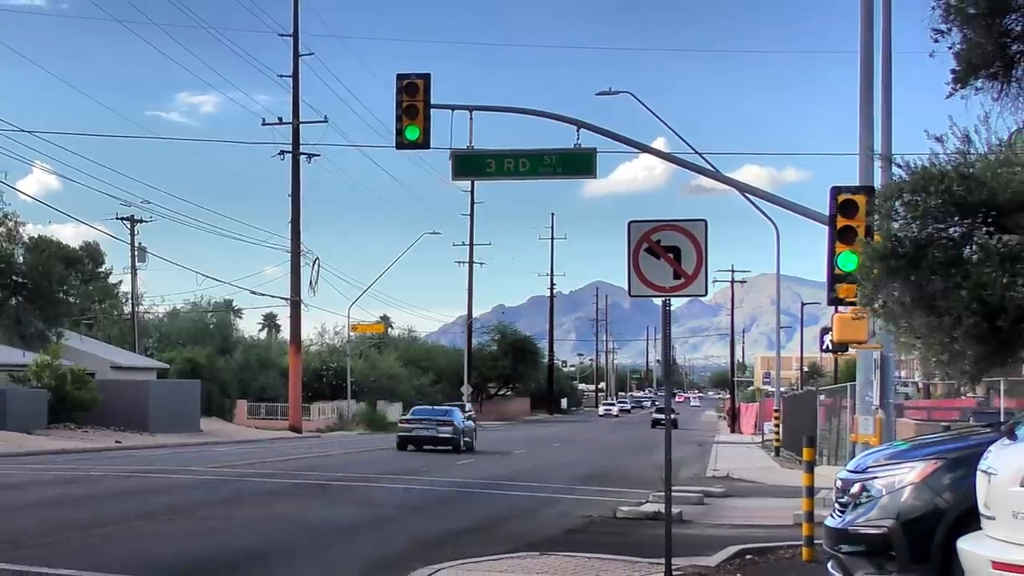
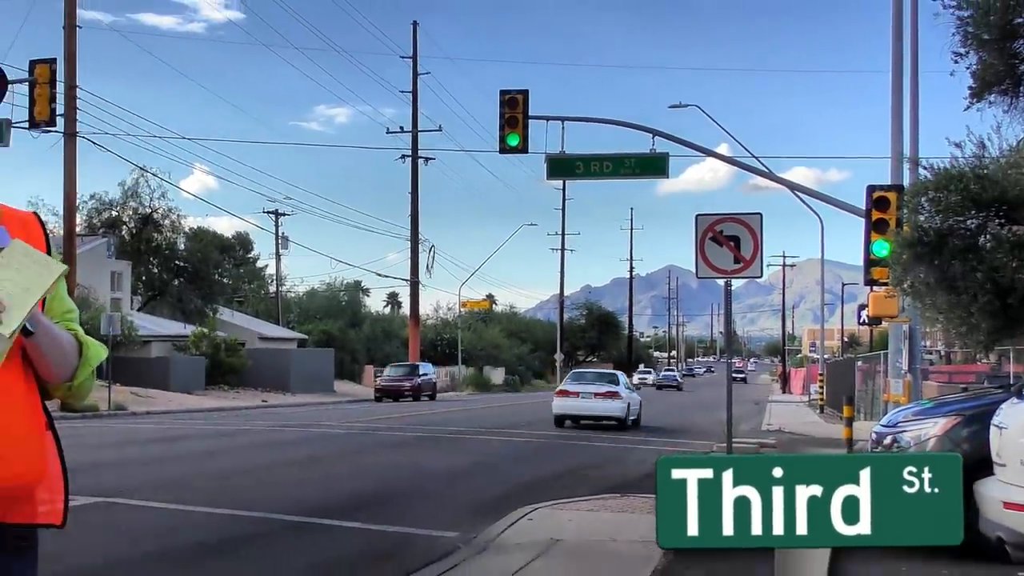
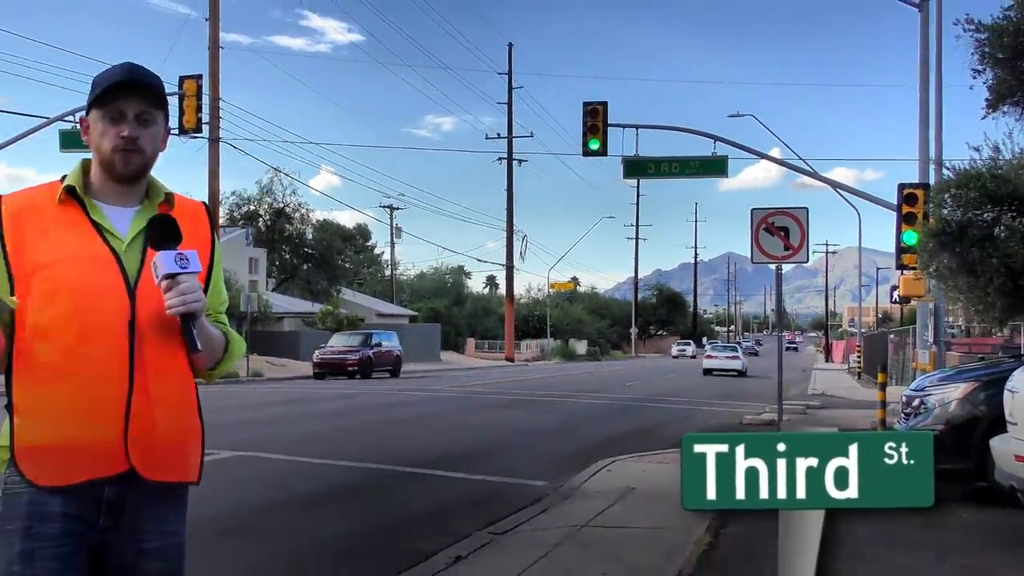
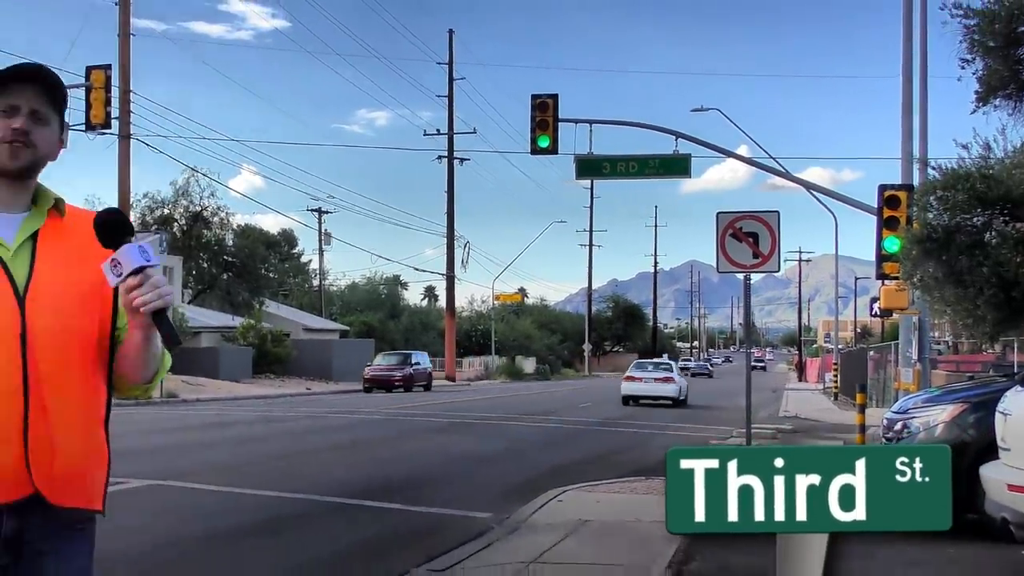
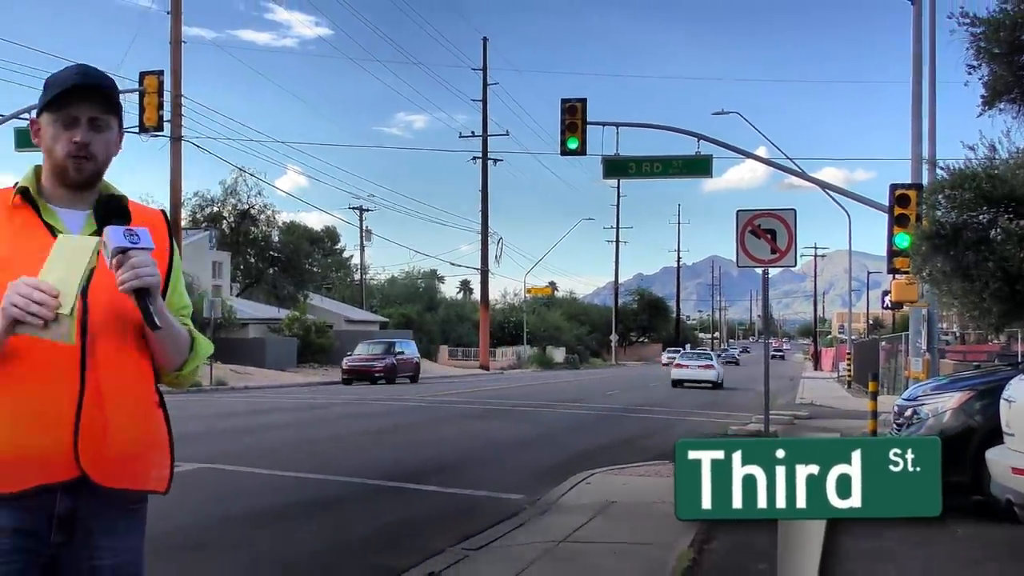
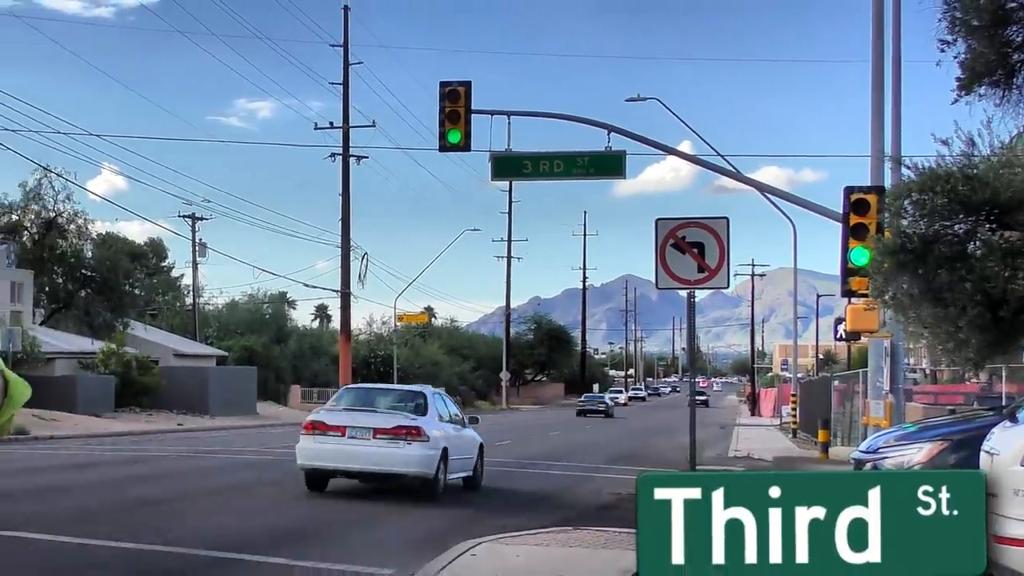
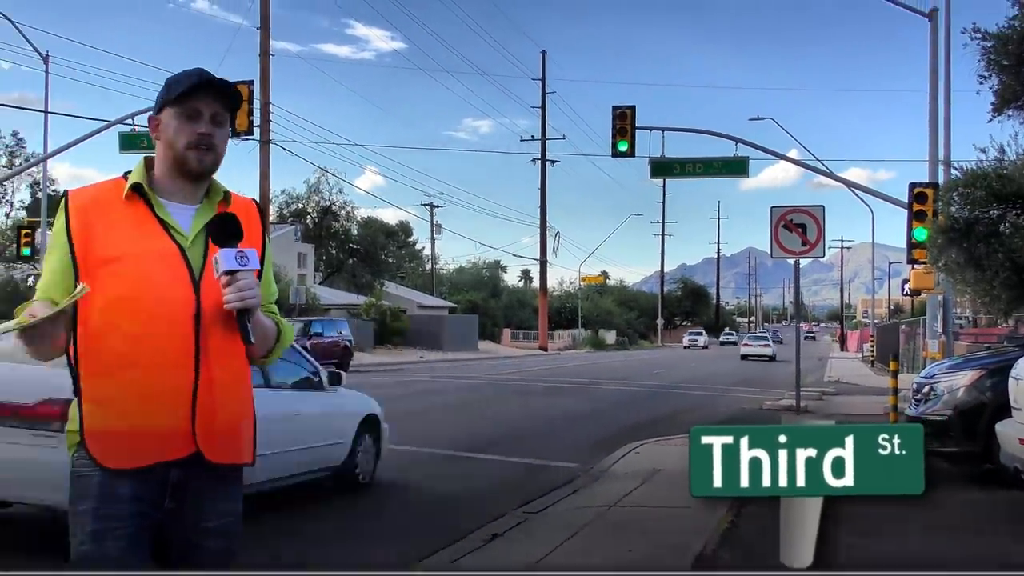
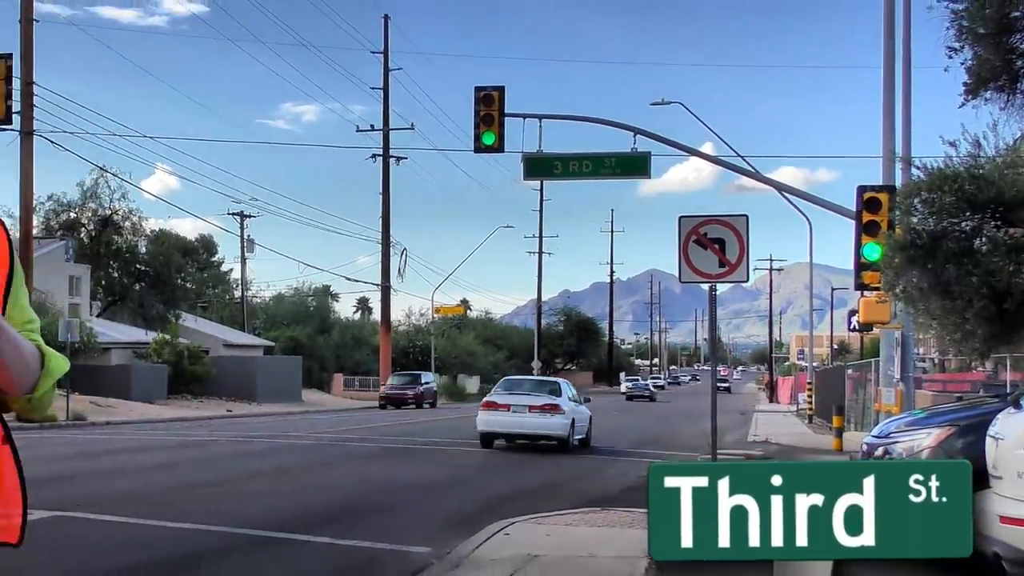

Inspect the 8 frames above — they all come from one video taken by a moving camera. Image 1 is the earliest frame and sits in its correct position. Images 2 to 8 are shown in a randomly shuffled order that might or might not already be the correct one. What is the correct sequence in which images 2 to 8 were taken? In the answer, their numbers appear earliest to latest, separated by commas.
6, 8, 2, 4, 5, 3, 7
